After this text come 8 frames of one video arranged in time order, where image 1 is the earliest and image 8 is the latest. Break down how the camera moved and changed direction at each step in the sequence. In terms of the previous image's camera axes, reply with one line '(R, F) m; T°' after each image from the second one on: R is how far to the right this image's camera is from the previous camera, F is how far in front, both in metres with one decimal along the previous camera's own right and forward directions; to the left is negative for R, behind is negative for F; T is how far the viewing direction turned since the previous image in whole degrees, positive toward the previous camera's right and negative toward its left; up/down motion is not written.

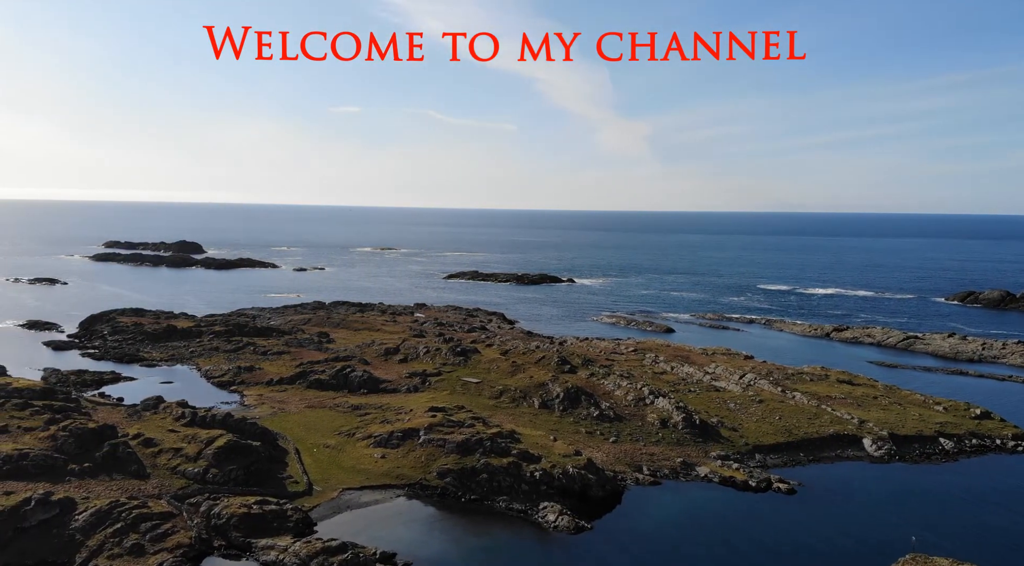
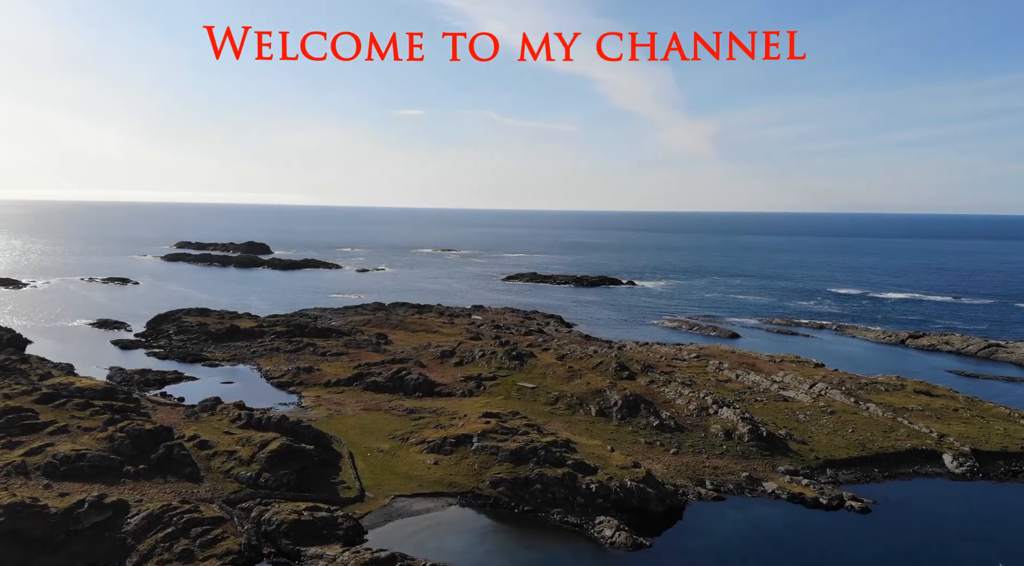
(+0.2, +1.5) m; -4°
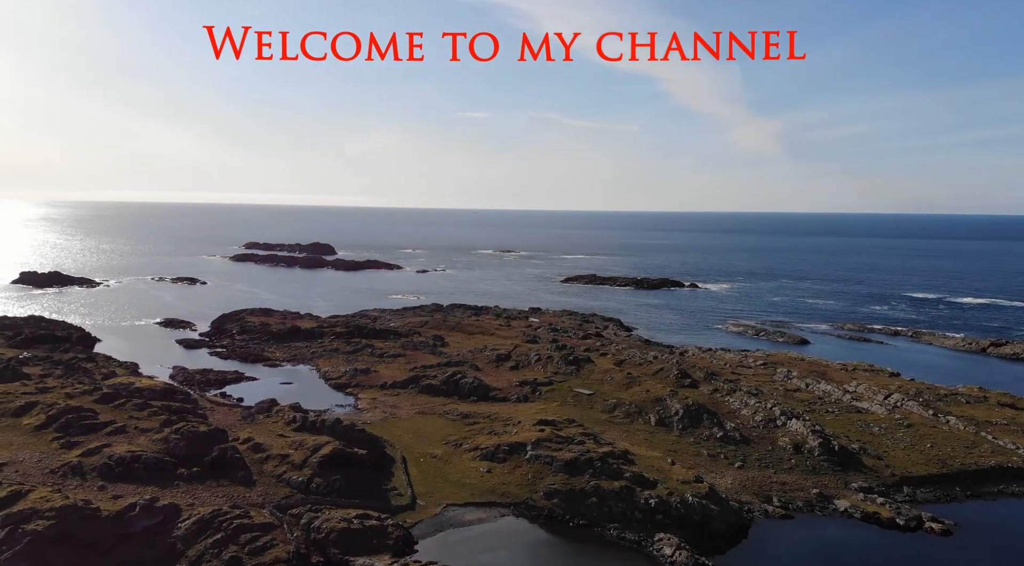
(+0.2, +1.5) m; -4°
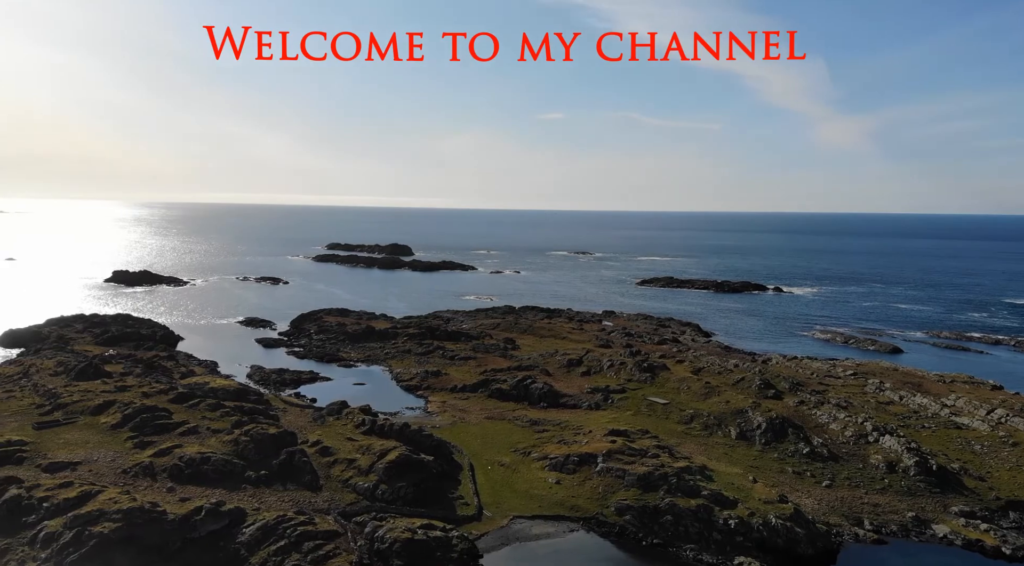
(+0.2, +1.7) m; -5°
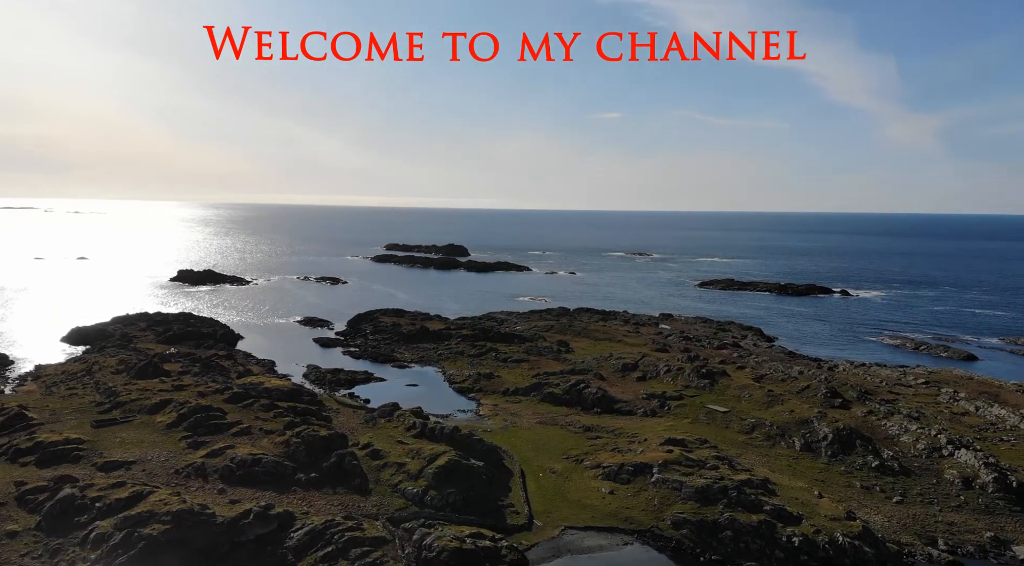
(+0.2, +1.1) m; -4°
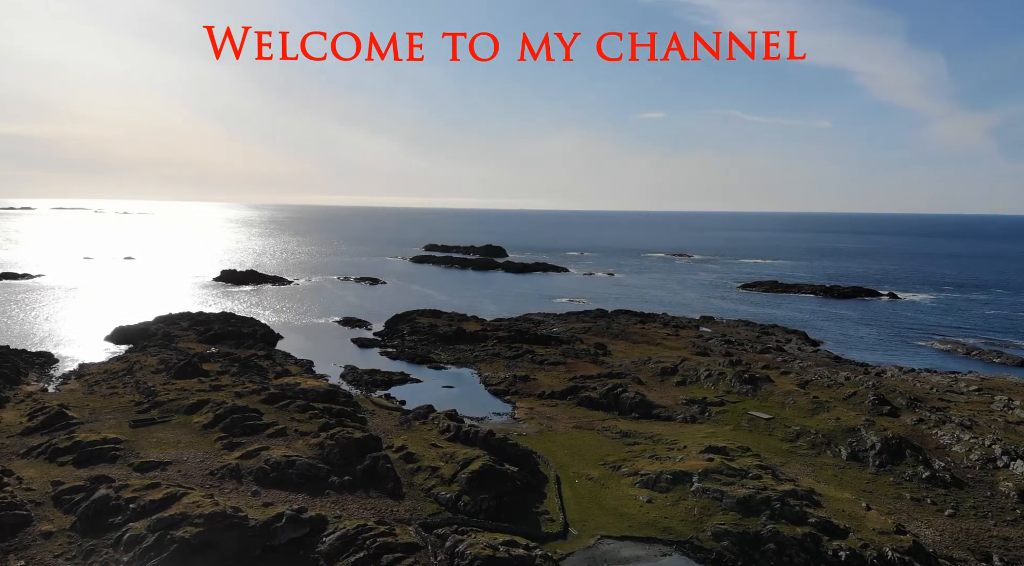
(+0.1, +0.8) m; -3°
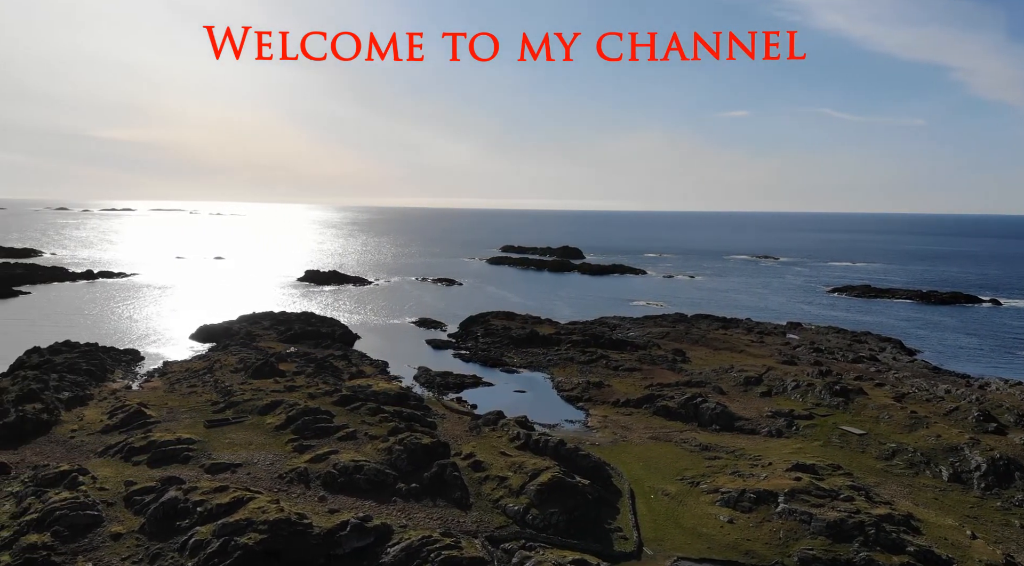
(+0.2, +1.6) m; -5°
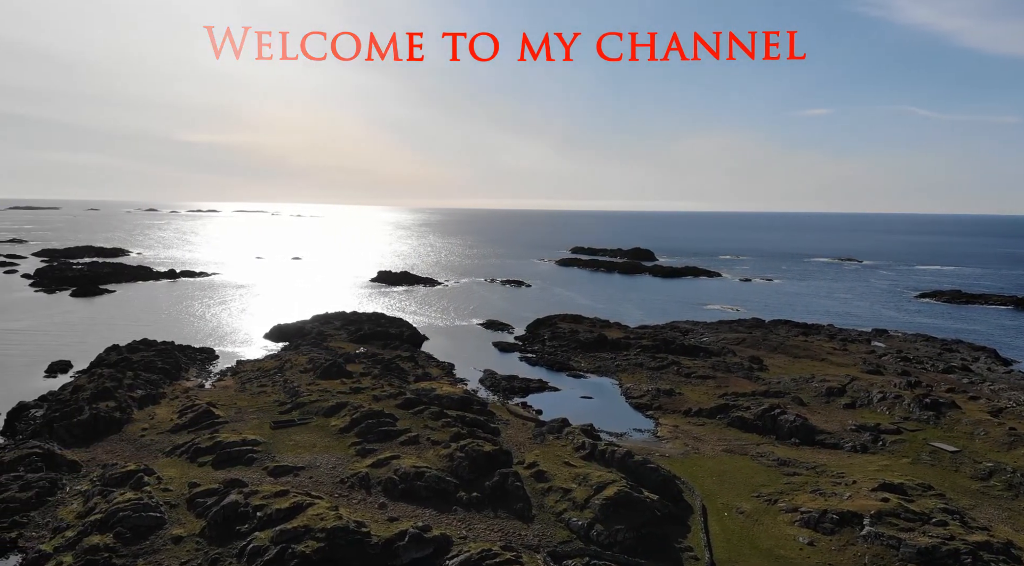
(+0.2, +1.4) m; -5°
